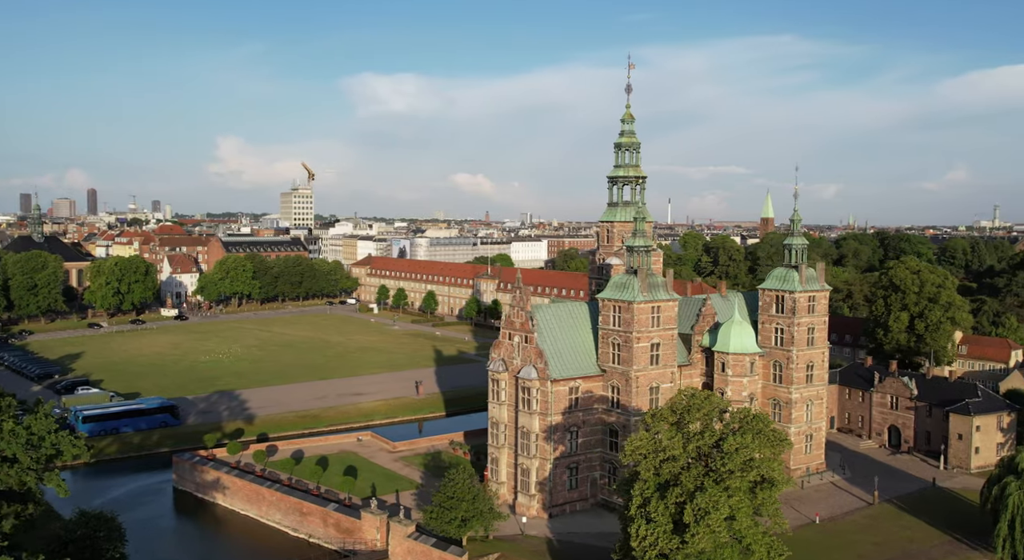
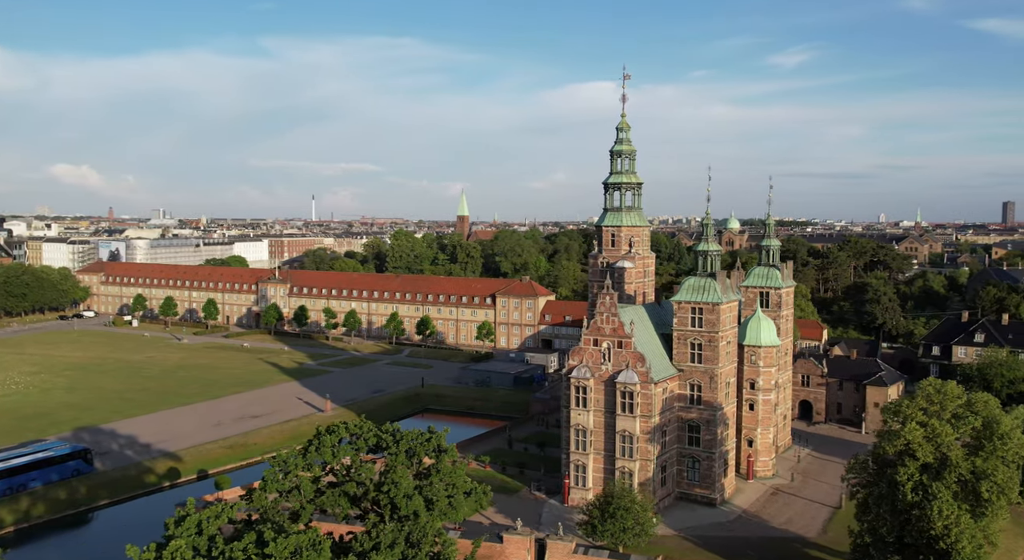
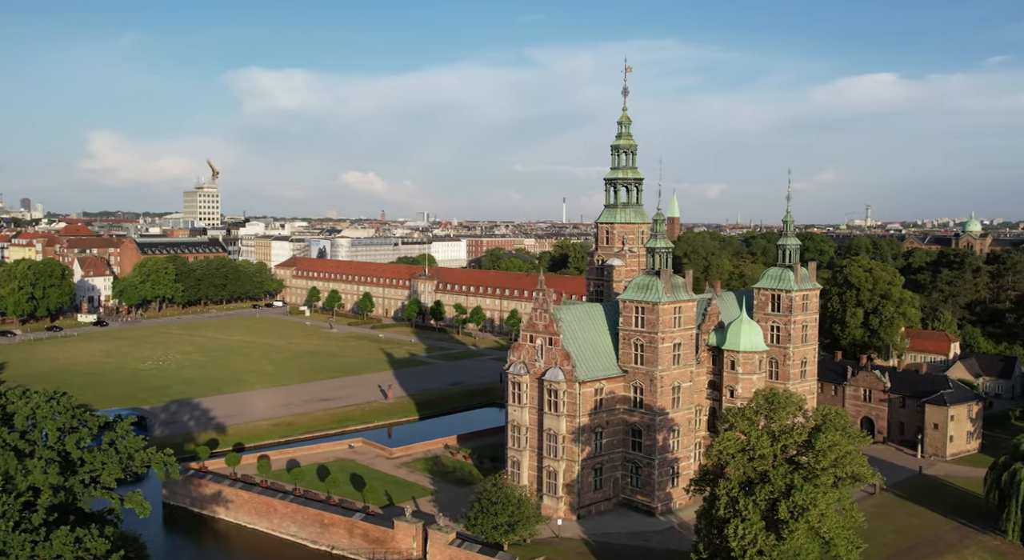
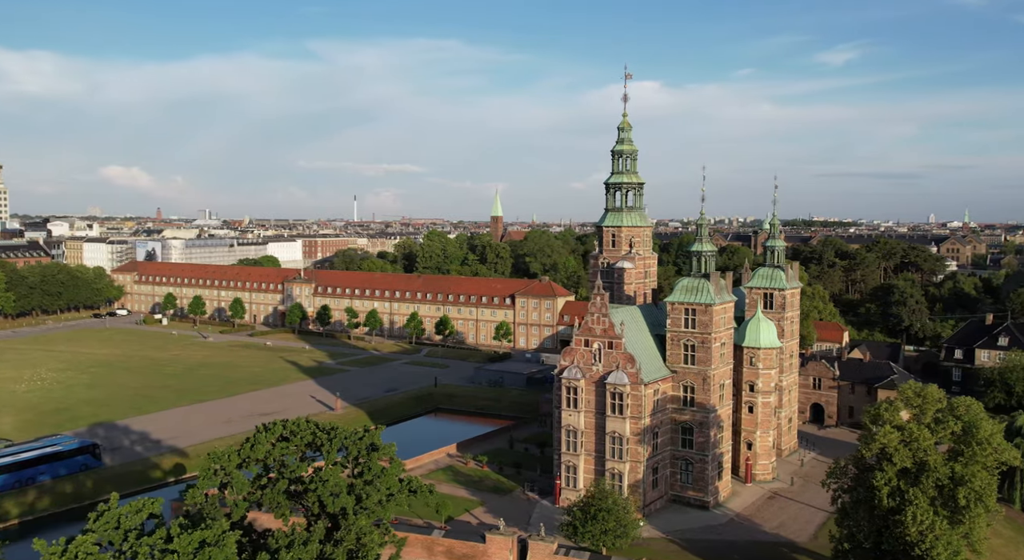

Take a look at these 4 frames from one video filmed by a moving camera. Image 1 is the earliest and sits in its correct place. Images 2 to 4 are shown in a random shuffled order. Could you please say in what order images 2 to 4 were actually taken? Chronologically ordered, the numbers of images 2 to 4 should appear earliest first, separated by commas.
3, 4, 2
